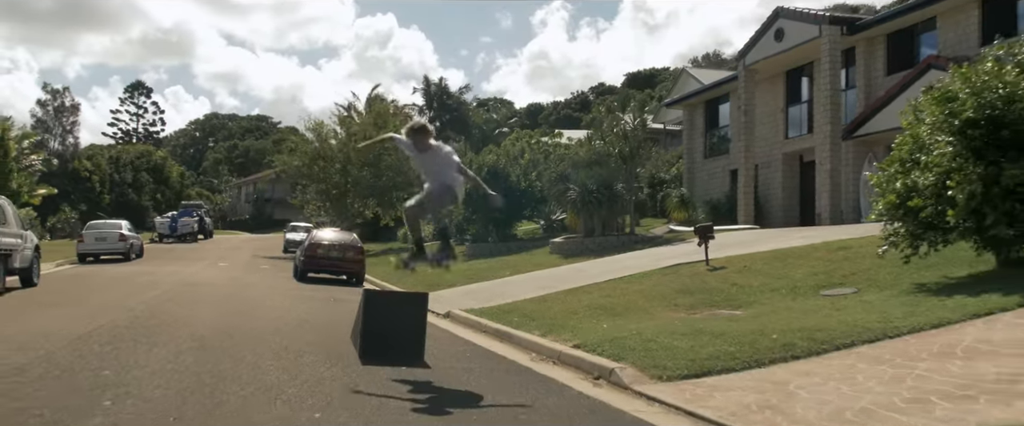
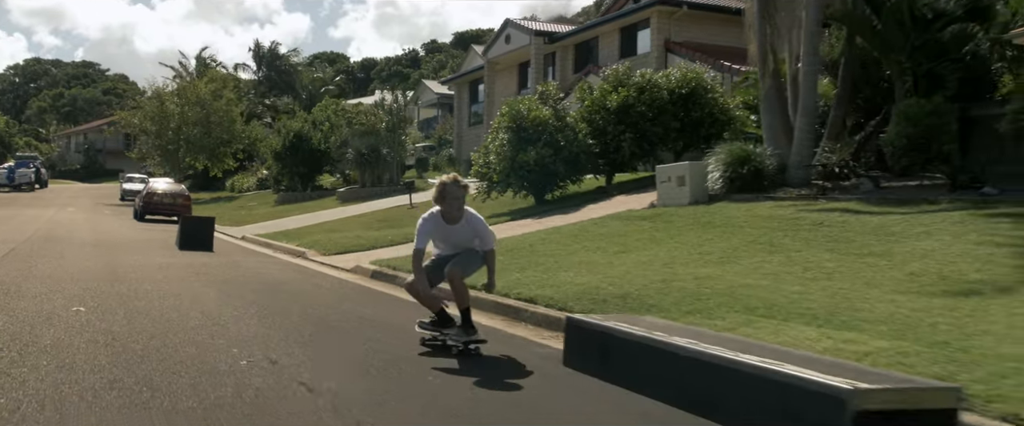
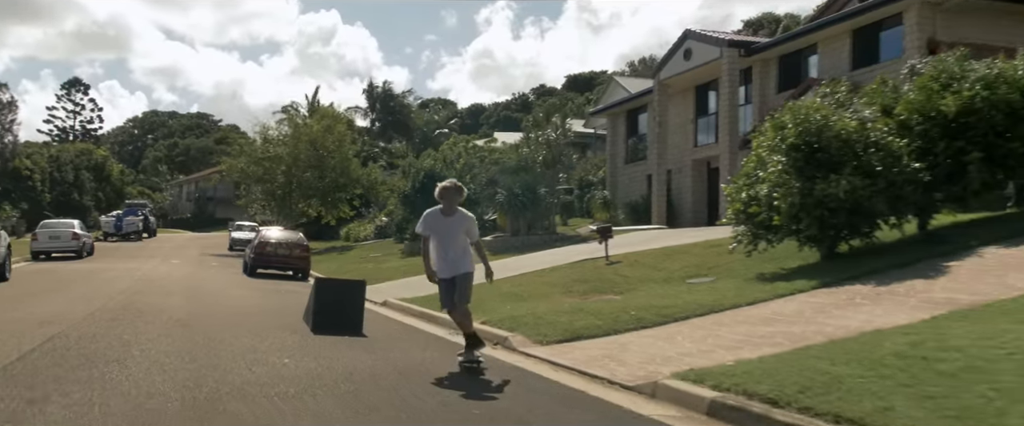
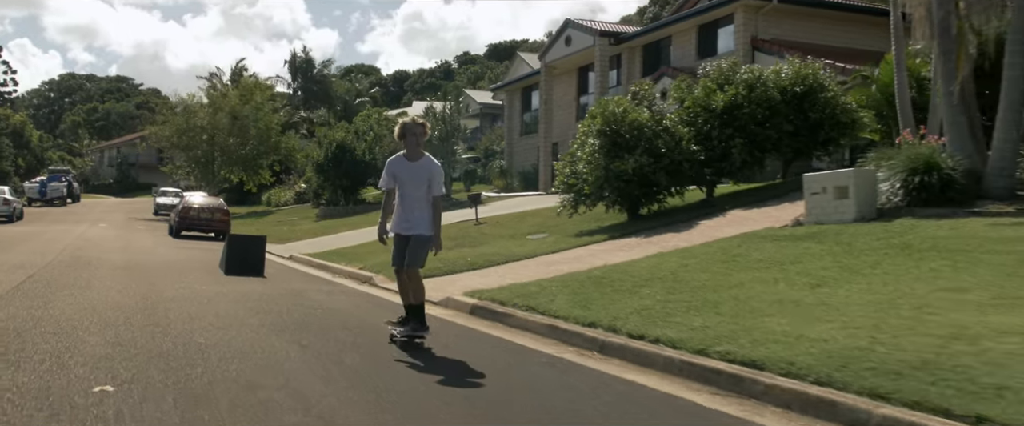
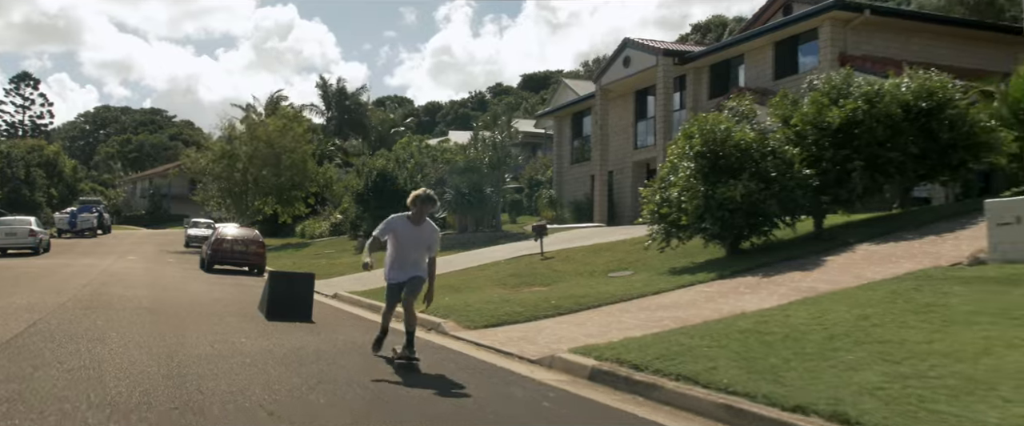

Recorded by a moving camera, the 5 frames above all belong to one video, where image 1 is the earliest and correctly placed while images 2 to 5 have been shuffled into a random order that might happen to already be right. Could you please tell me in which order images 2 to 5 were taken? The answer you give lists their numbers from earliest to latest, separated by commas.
3, 5, 4, 2
